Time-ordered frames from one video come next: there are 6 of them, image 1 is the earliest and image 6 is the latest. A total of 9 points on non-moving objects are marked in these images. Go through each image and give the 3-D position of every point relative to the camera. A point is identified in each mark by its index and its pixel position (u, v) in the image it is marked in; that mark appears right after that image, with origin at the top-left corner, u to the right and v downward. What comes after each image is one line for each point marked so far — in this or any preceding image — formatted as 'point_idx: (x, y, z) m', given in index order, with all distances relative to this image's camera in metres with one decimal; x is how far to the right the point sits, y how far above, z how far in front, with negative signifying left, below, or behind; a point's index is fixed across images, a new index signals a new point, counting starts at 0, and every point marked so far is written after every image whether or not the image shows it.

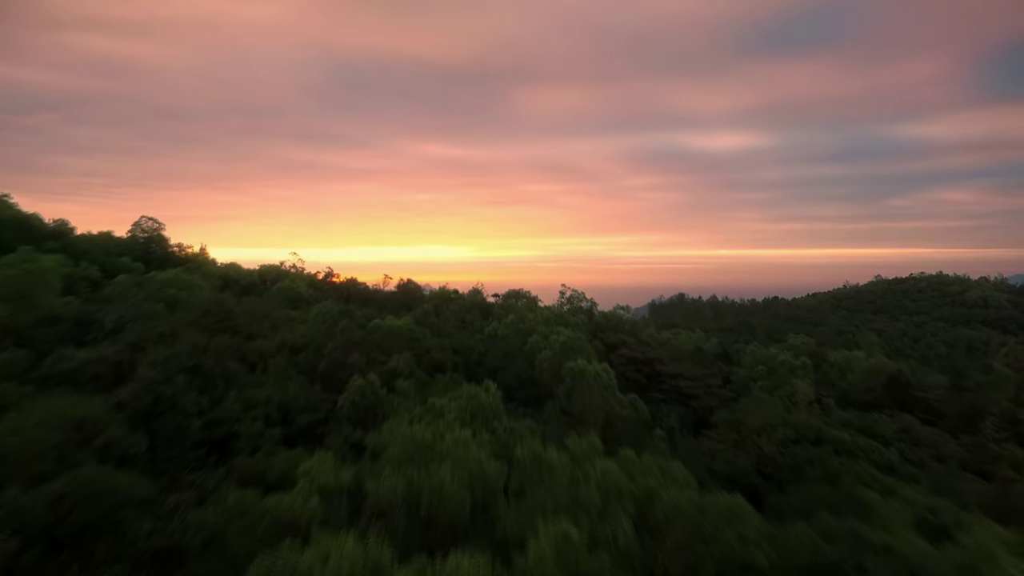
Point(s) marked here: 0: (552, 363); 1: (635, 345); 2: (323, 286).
0: (+1.0, -2.0, +9.6) m
1: (+4.7, -2.2, +14.3) m
2: (-7.7, 0.0, +15.1) m
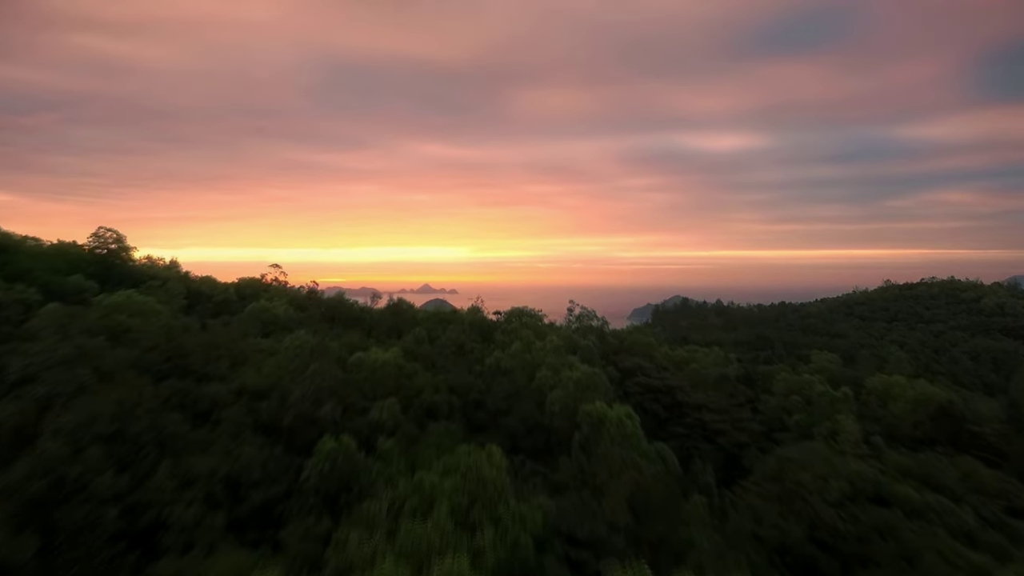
0: (+1.1, -2.6, +8.2) m
1: (+4.8, -2.8, +12.8) m
2: (-7.6, -0.6, +13.7) m
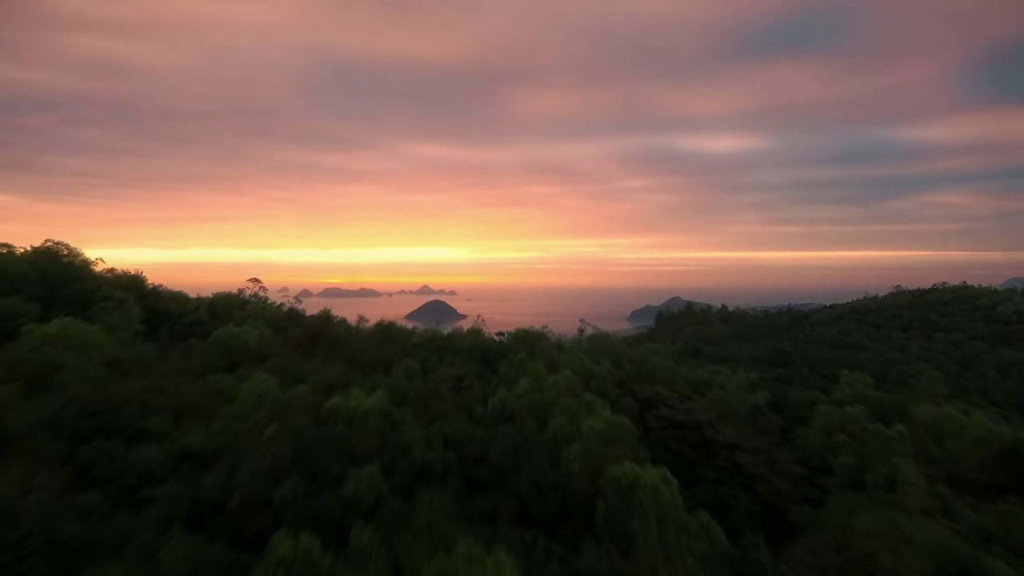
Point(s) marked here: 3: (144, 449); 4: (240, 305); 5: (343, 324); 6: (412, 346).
0: (+1.3, -3.2, +6.7) m
1: (+5.0, -3.5, +11.4) m
2: (-7.4, -1.2, +12.2) m
3: (-5.7, -2.5, +5.7) m
4: (-9.9, -0.6, +13.6) m
5: (-5.7, -1.3, +12.6) m
6: (-2.8, -1.6, +10.5) m
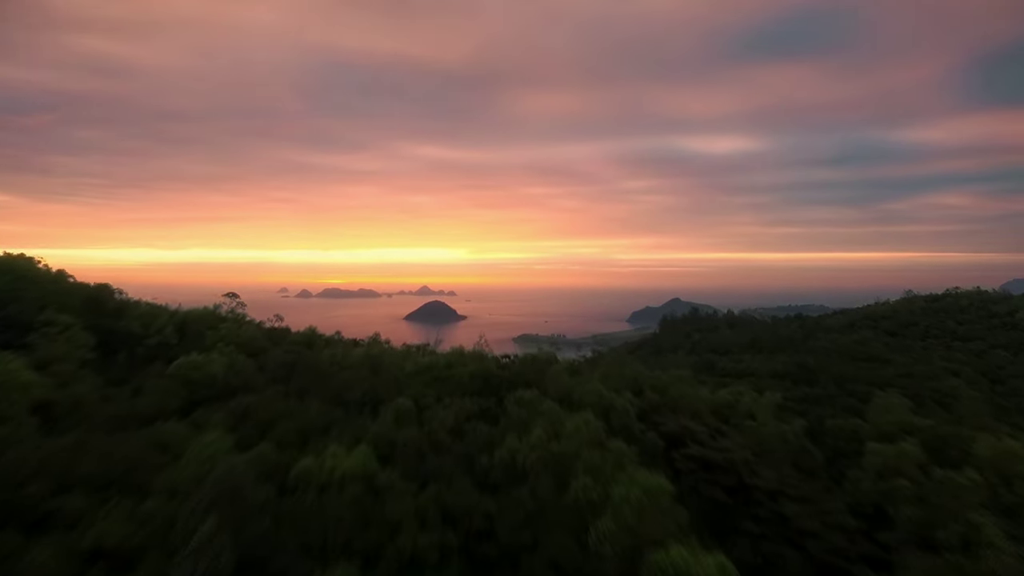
0: (+1.5, -3.7, +5.4) m
1: (+5.2, -4.0, +10.0) m
2: (-7.2, -1.8, +10.8) m
3: (-5.4, -3.0, +4.3) m
4: (-9.7, -1.1, +12.2) m
5: (-5.5, -1.8, +11.2) m
6: (-2.6, -2.2, +9.2) m
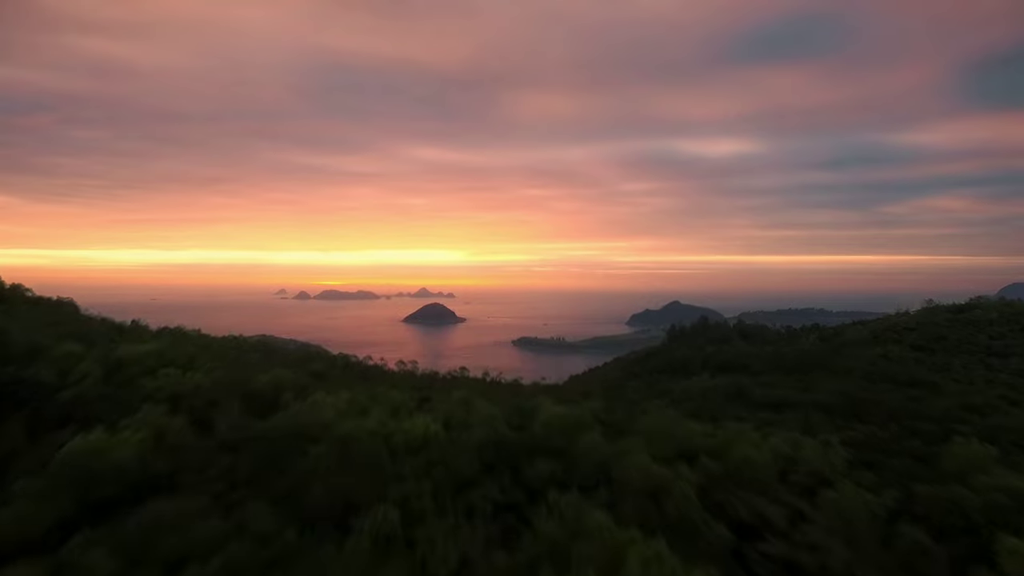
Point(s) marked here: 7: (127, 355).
0: (+2.0, -4.5, +3.0) m
1: (+5.6, -4.9, +7.7) m
2: (-6.8, -2.6, +8.4) m
3: (-5.0, -3.8, +2.0) m
4: (-9.3, -2.0, +9.8) m
5: (-5.0, -2.7, +8.8) m
6: (-2.2, -3.0, +6.8) m
7: (-10.0, -1.8, +9.6) m
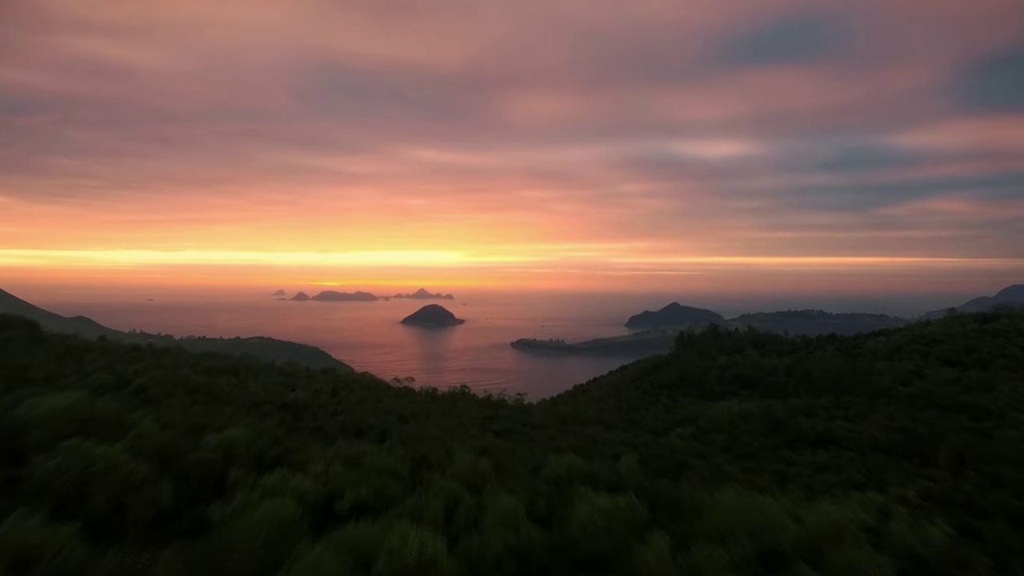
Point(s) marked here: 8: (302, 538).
0: (+2.5, -5.3, +0.7) m
1: (+6.1, -5.6, +5.4) m
2: (-6.3, -3.4, +6.1) m
3: (-4.5, -4.6, -0.3) m
4: (-8.8, -2.8, +7.5) m
5: (-4.6, -3.5, +6.5) m
6: (-1.7, -3.8, +4.5) m
7: (-9.6, -2.5, +7.3) m
8: (-3.2, -3.5, +5.6) m
